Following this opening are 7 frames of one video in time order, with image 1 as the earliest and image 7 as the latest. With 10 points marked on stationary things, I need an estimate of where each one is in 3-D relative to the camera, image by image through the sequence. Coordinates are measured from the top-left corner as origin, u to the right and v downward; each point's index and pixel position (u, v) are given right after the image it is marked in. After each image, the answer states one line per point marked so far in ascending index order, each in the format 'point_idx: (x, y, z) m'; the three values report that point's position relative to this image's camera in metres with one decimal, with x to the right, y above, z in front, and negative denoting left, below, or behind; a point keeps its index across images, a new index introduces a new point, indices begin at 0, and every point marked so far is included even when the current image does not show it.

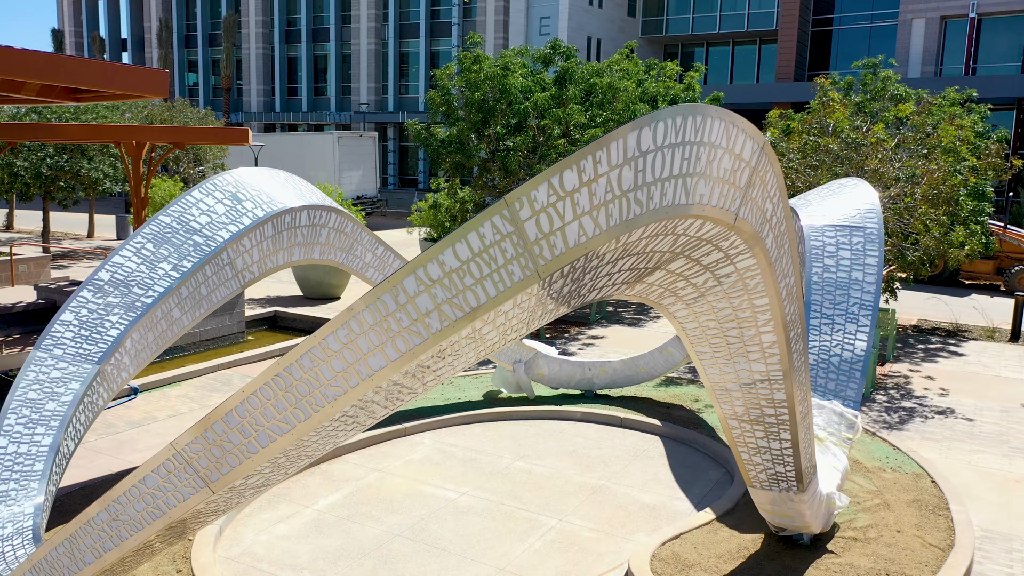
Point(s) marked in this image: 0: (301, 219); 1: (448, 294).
0: (-2.2, +0.7, +8.6) m
1: (-0.3, 0.0, +4.2) m
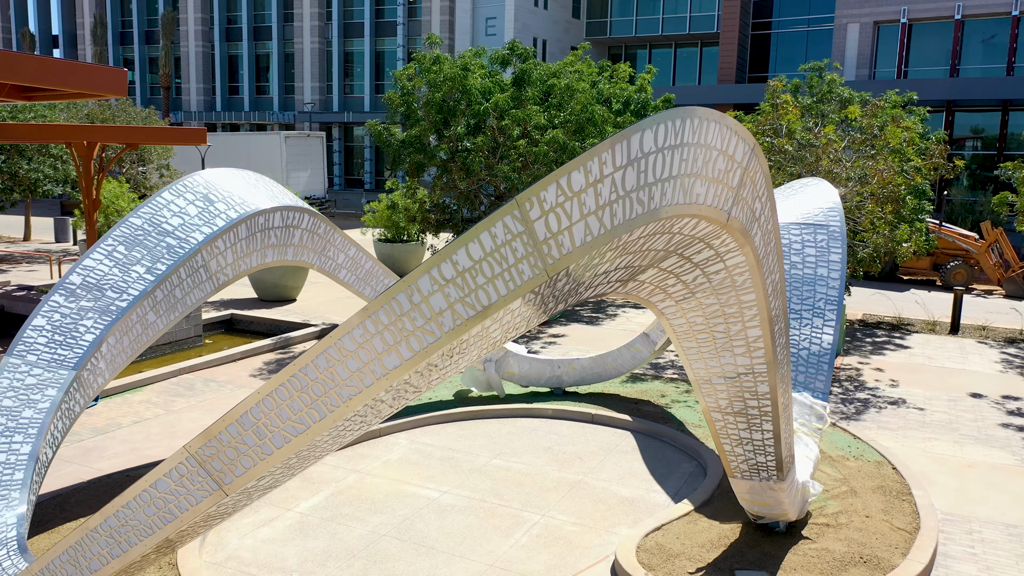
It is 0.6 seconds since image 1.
0: (-2.4, +0.7, +8.6) m
1: (-0.3, 0.0, +4.2) m
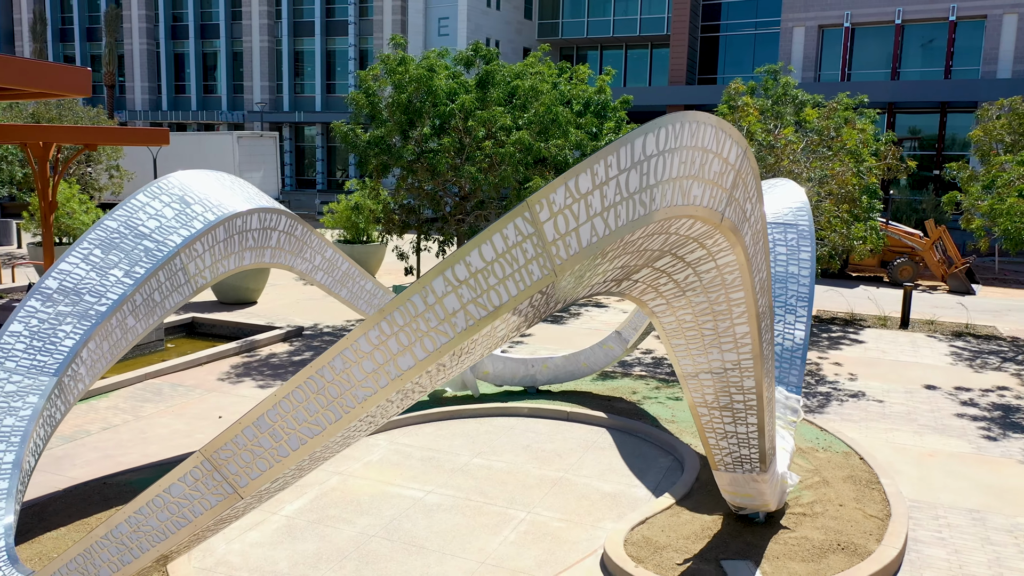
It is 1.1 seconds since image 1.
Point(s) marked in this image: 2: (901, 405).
0: (-2.6, +0.7, +8.5) m
1: (-0.2, 0.0, +4.3) m
2: (+5.4, -1.6, +11.7) m
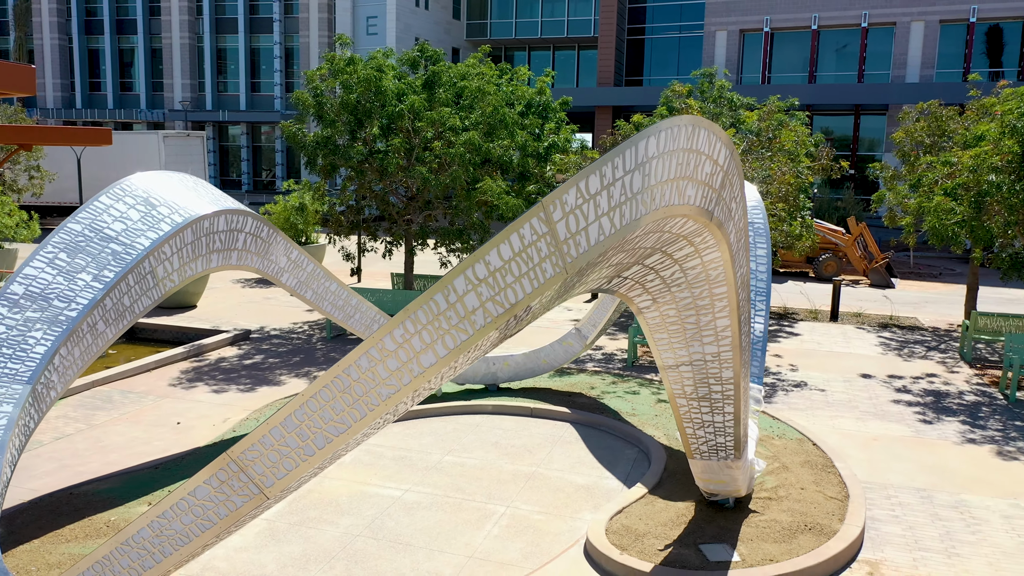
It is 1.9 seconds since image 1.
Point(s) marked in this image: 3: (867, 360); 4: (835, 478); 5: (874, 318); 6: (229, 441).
0: (-2.9, +0.6, +8.4) m
1: (-0.1, 0.0, +4.4) m
2: (+4.8, -1.5, +12.3) m
3: (+6.2, -1.3, +14.6) m
4: (+3.3, -1.9, +8.5) m
5: (+7.8, -0.7, +18.1) m
6: (-3.2, -1.7, +9.4) m
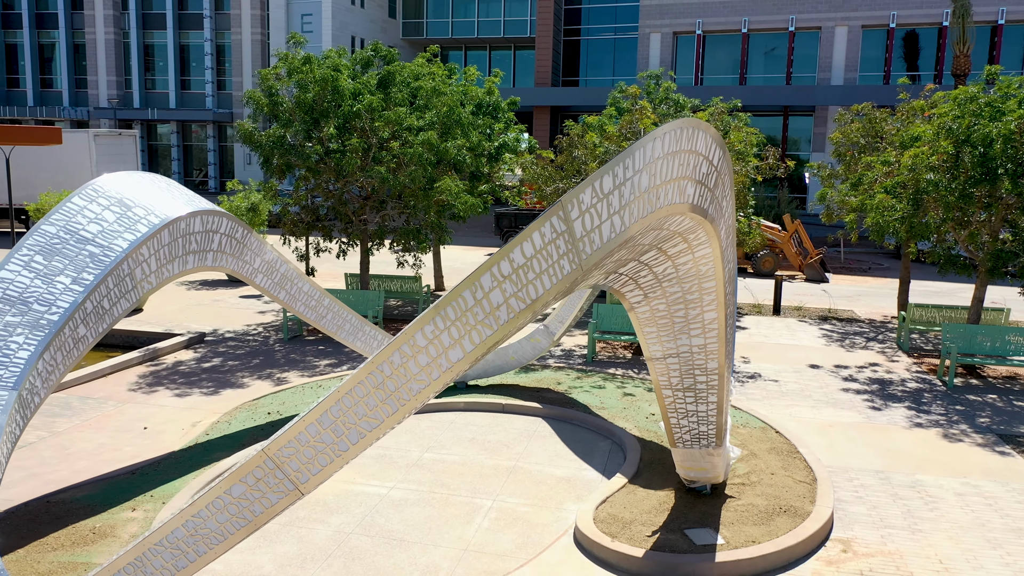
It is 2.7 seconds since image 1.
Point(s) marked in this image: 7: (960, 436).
0: (-3.1, +0.6, +8.3) m
1: (0.0, 0.0, +4.6) m
2: (+4.3, -1.5, +12.8) m
3: (+5.5, -1.1, +15.2) m
4: (+3.1, -1.9, +9.0) m
5: (+6.8, -0.5, +18.8) m
6: (-3.4, -1.7, +9.2) m
7: (+5.6, -1.9, +10.5) m
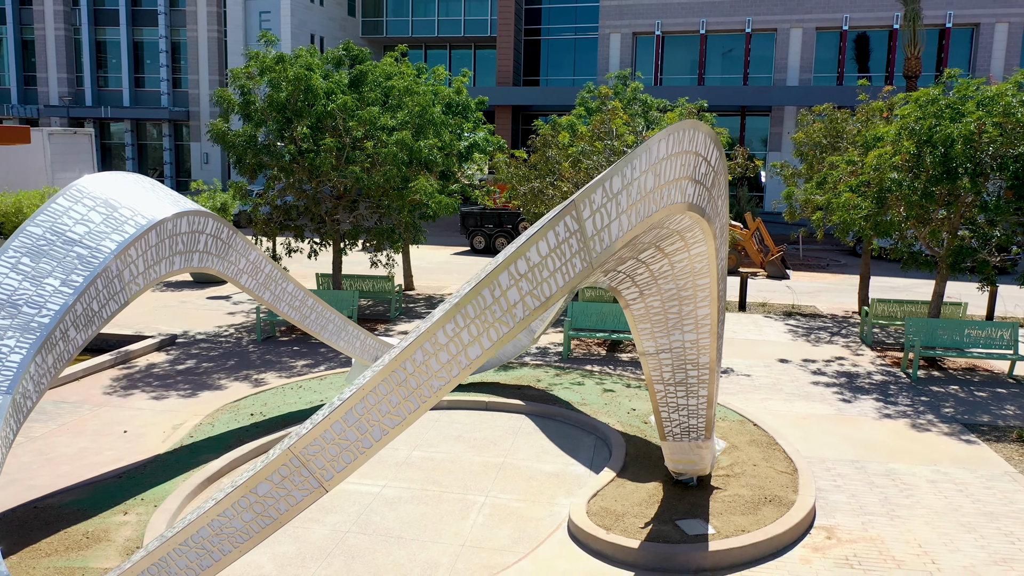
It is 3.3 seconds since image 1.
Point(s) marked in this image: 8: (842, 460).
0: (-3.2, +0.6, +8.2) m
1: (+0.1, 0.0, +4.7) m
2: (+4.0, -1.4, +13.2) m
3: (+5.0, -1.1, +15.6) m
4: (+3.0, -1.8, +9.2) m
5: (+6.1, -0.4, +19.3) m
6: (-3.5, -1.7, +9.2) m
7: (+5.4, -1.8, +10.9) m
8: (+3.7, -2.0, +9.5) m
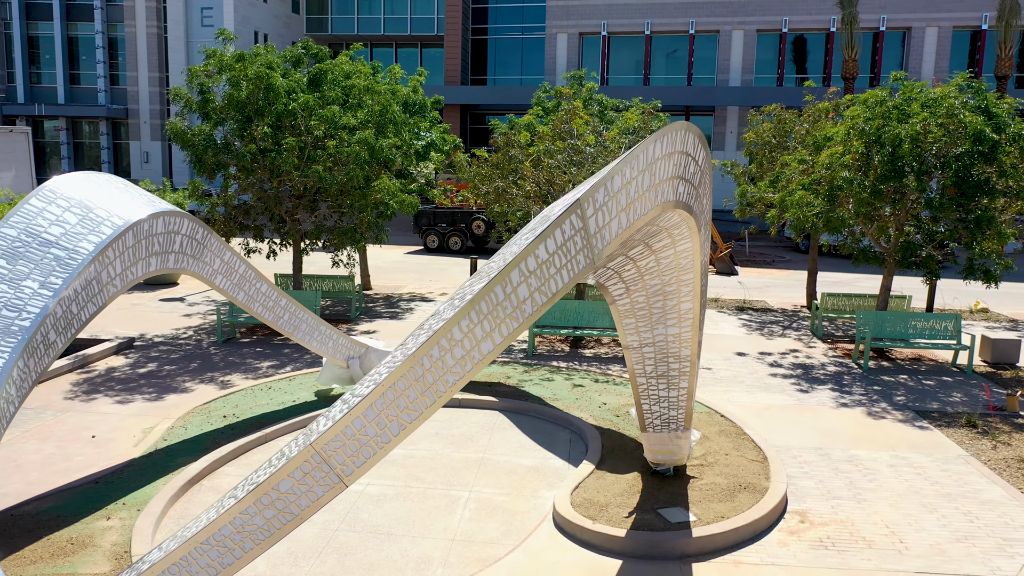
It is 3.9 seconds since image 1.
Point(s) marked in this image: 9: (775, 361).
0: (-3.4, +0.6, +8.1) m
1: (+0.2, 0.0, +4.8) m
2: (+3.5, -1.3, +13.5) m
3: (+4.3, -1.0, +16.1) m
4: (+2.7, -1.8, +9.6) m
5: (+5.2, -0.3, +19.8) m
6: (-3.8, -1.8, +9.1) m
7: (+5.0, -1.7, +11.4) m
8: (+3.5, -1.9, +9.9) m
9: (+4.5, -1.3, +14.3) m
